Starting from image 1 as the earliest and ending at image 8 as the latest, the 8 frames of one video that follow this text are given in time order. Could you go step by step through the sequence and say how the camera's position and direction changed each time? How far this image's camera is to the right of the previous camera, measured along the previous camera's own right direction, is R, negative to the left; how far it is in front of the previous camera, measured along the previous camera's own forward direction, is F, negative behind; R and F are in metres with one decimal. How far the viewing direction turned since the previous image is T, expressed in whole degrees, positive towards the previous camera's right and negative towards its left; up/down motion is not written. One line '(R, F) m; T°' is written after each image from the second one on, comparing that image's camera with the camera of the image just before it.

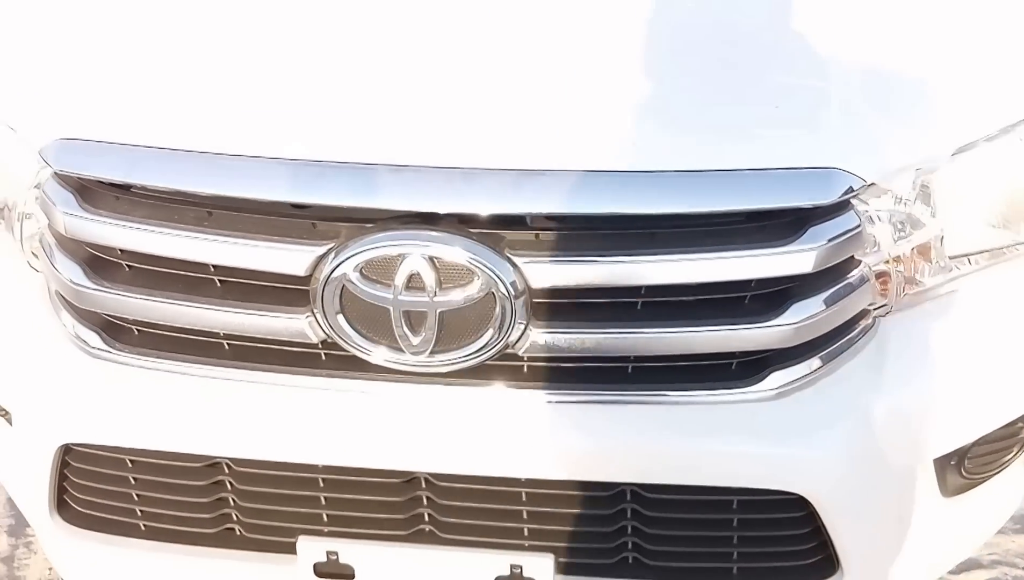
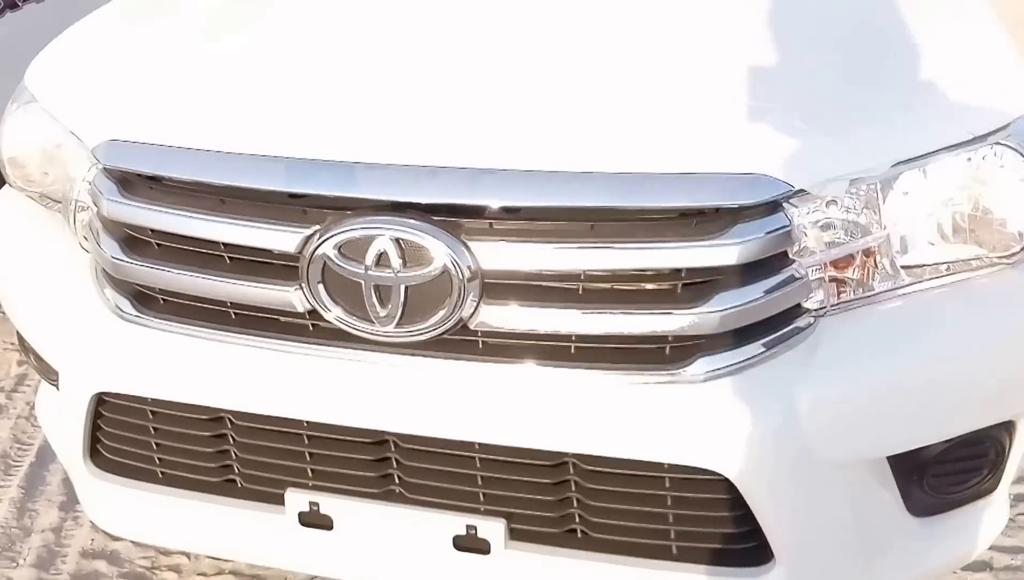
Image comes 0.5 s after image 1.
(+0.2, -0.1) m; -5°
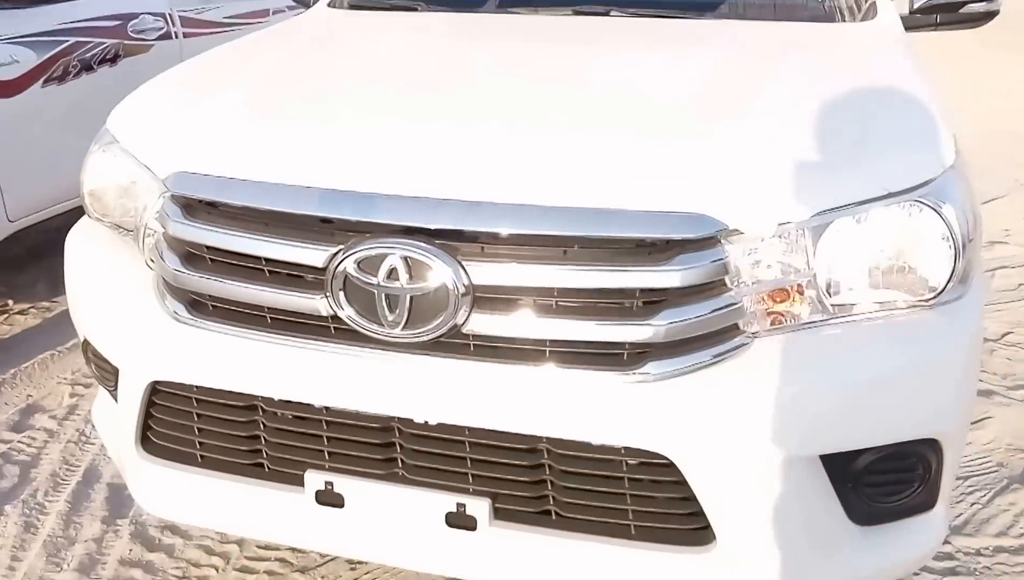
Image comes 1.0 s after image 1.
(+0.1, -0.2) m; -2°
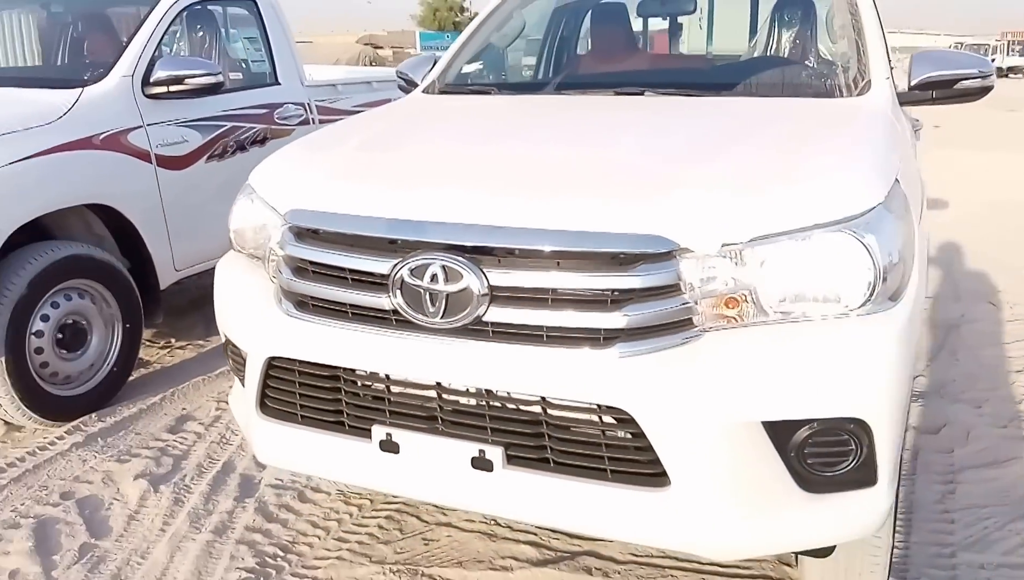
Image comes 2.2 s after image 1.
(+0.3, -0.5) m; -8°
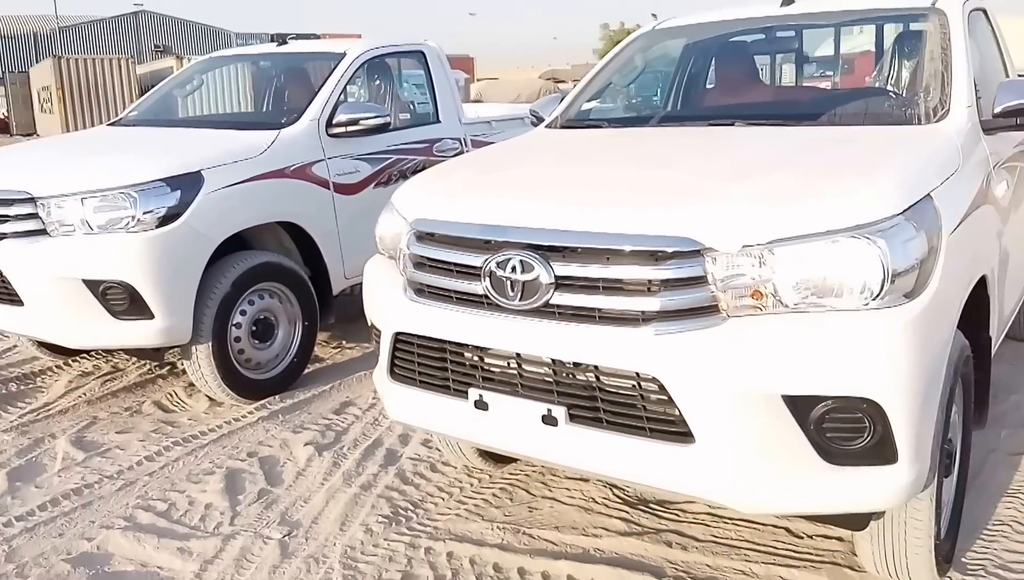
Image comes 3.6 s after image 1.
(+0.3, -0.5) m; -12°
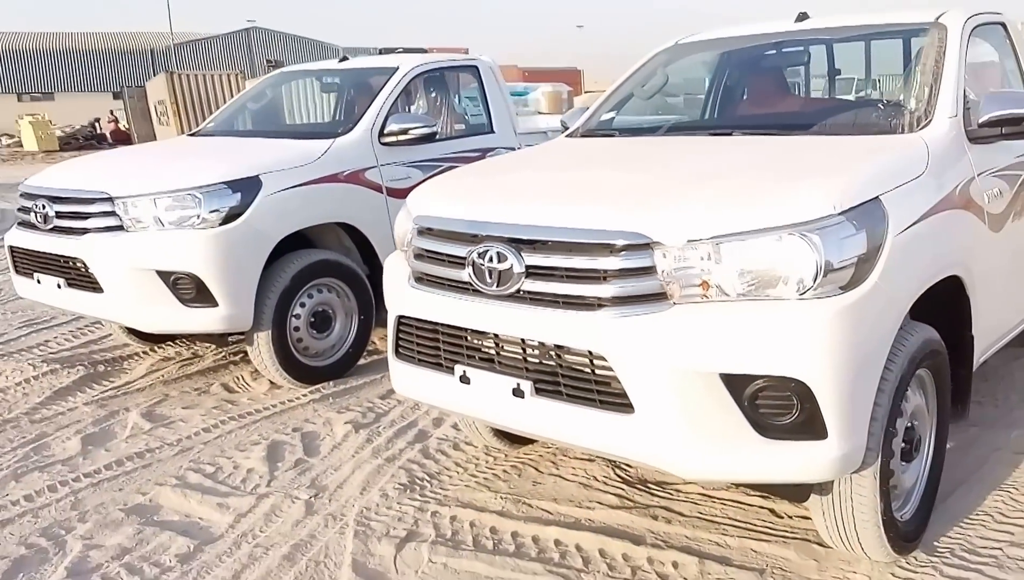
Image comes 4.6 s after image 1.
(+0.4, -0.3) m; -6°
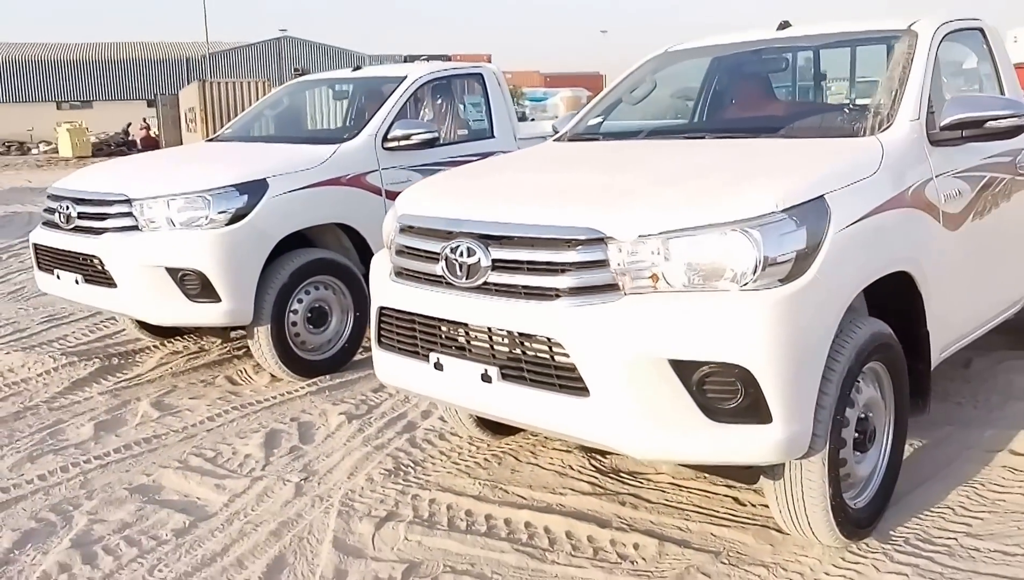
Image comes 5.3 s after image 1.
(+0.2, -0.2) m; -2°
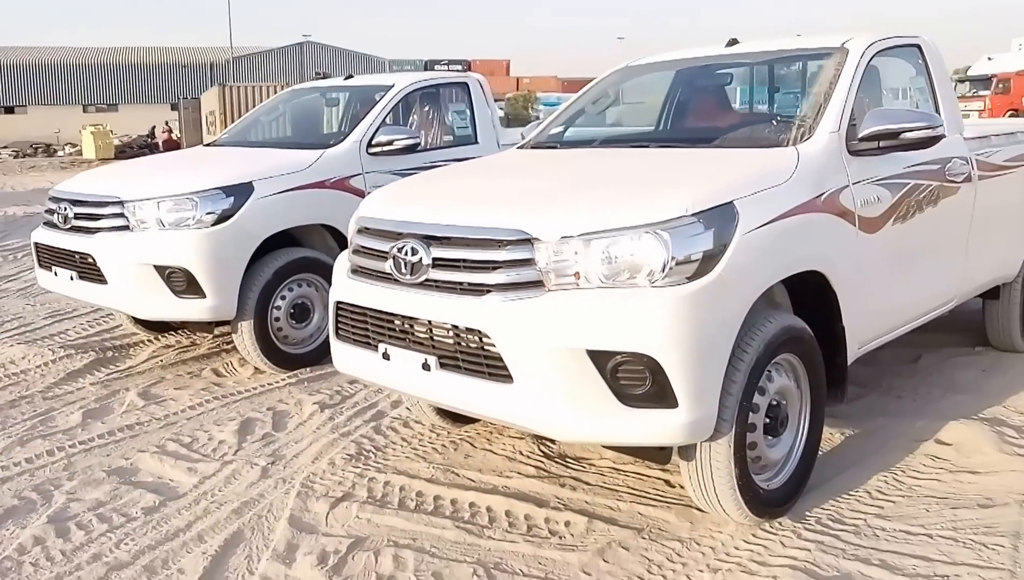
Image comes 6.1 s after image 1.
(+0.3, -0.2) m; -1°
